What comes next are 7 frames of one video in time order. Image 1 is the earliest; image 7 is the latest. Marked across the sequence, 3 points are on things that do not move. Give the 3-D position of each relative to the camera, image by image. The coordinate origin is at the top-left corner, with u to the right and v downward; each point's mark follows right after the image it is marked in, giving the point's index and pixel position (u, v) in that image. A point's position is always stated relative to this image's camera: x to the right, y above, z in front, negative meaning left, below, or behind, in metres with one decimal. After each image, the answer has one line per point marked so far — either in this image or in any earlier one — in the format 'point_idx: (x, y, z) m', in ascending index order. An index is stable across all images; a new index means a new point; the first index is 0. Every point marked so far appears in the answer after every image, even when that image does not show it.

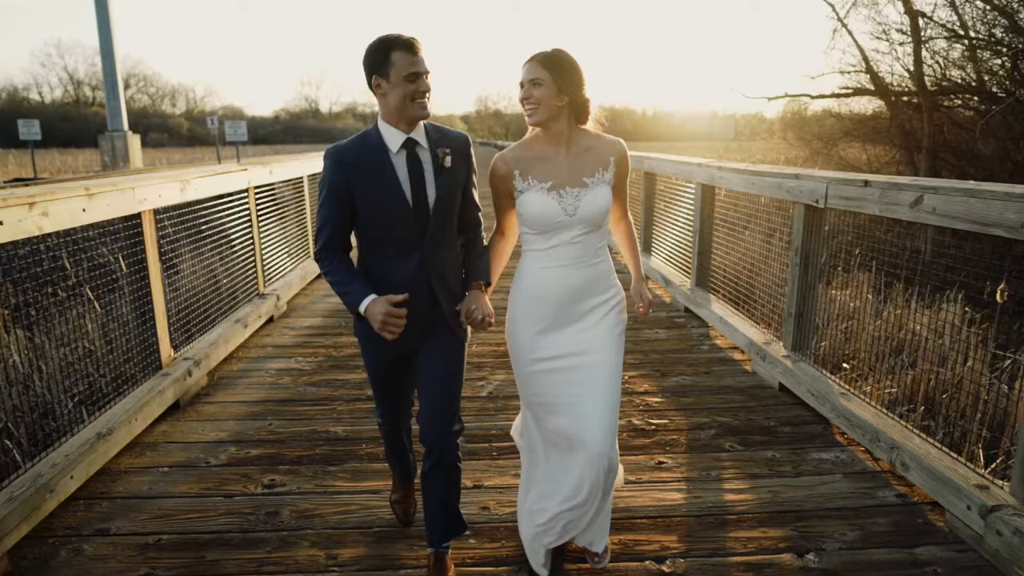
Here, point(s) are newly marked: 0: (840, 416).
0: (+1.5, -0.6, +3.2) m
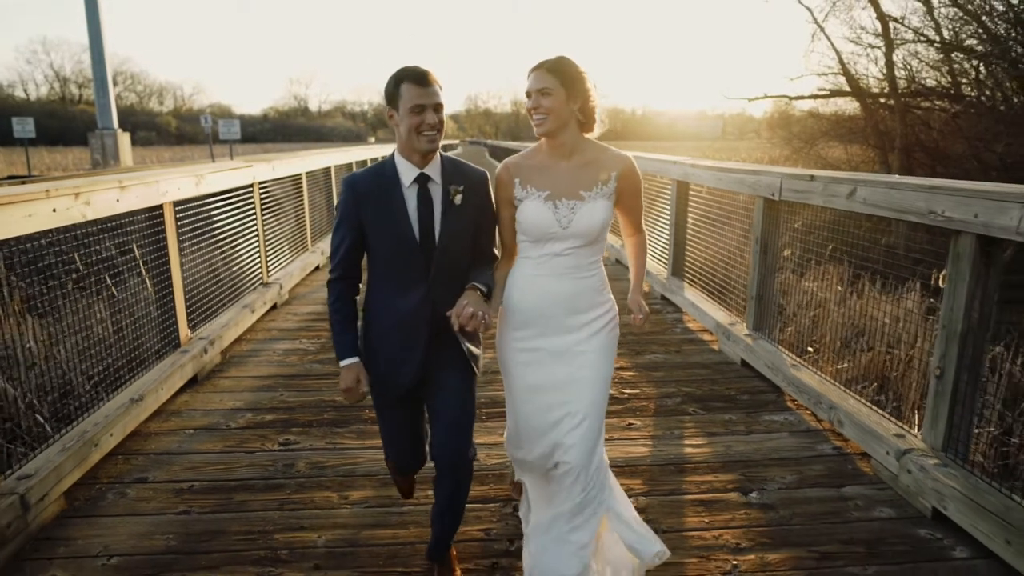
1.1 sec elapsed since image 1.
0: (+1.4, -0.5, +3.6) m
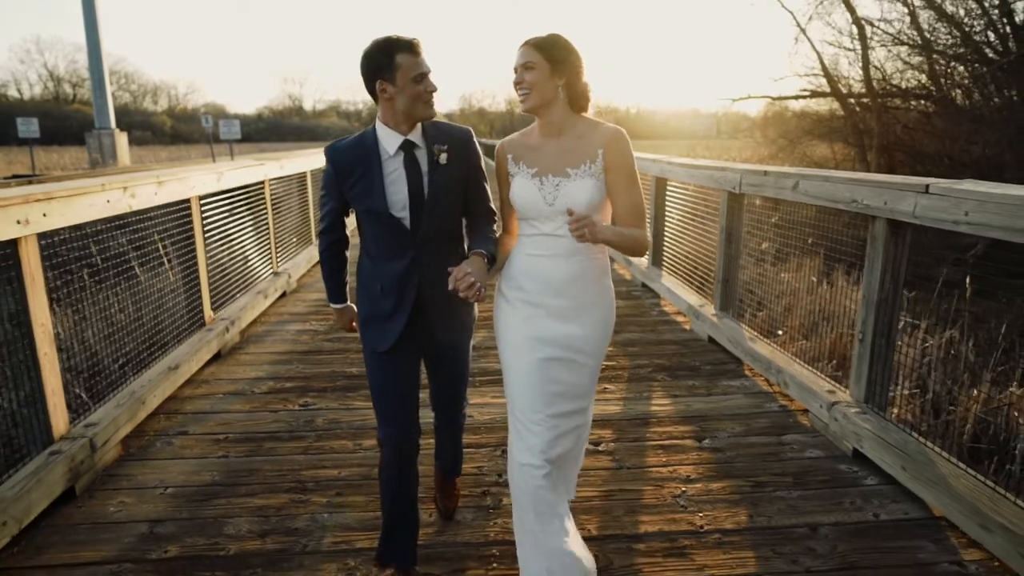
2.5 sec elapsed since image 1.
0: (+1.4, -0.4, +4.1) m
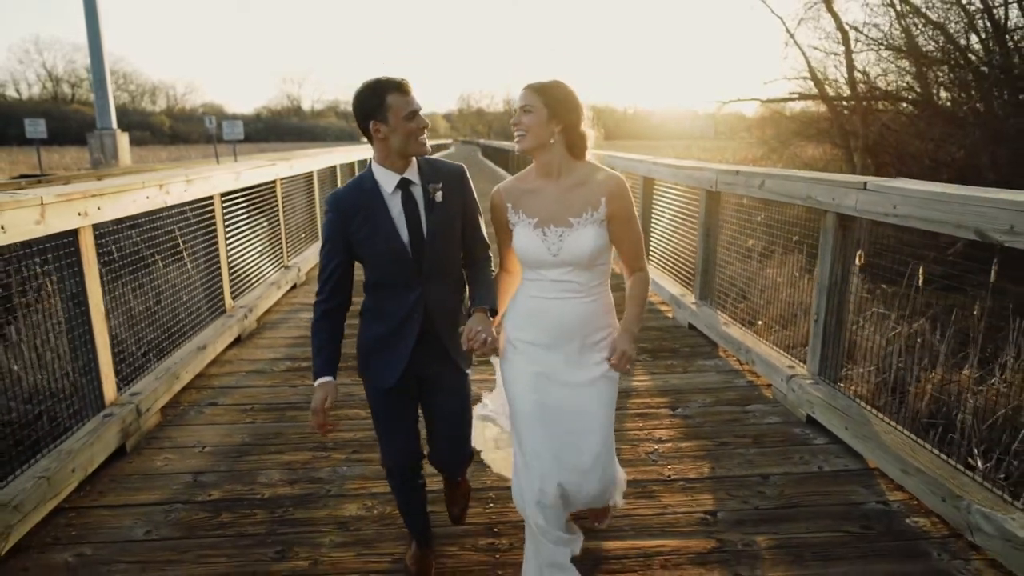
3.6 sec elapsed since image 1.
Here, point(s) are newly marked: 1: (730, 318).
0: (+1.3, -0.3, +4.5) m
1: (+1.4, -0.2, +4.7) m
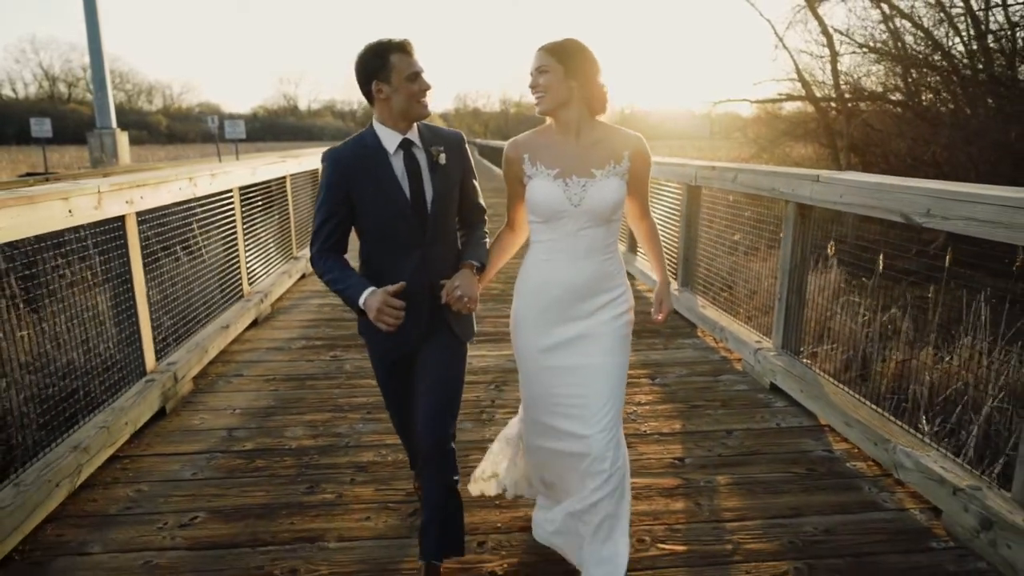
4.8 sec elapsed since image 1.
0: (+1.3, -0.2, +4.9) m
1: (+1.4, -0.1, +5.1) m
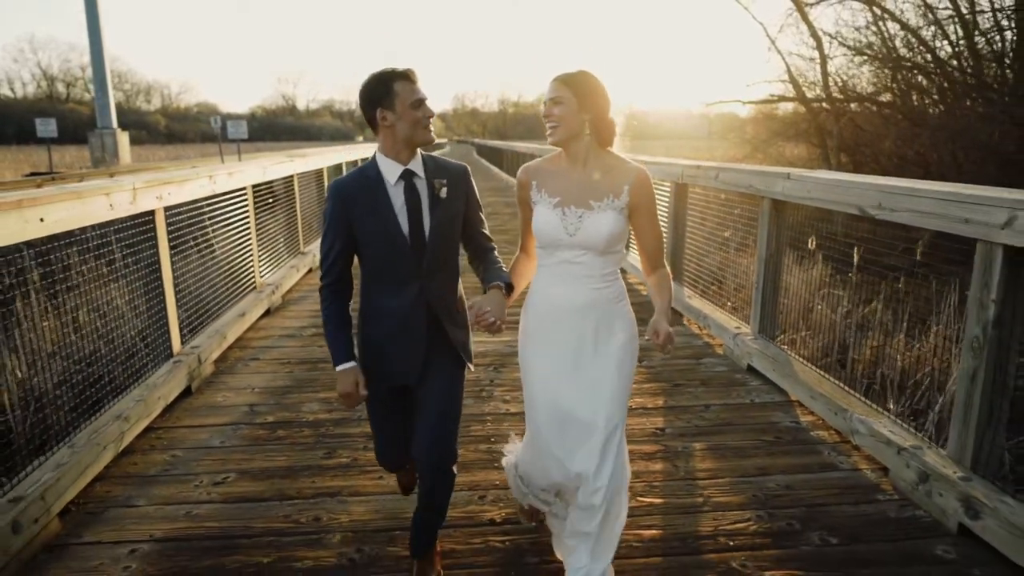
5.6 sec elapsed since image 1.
0: (+1.3, -0.2, +5.3) m
1: (+1.4, 0.0, +5.5) m
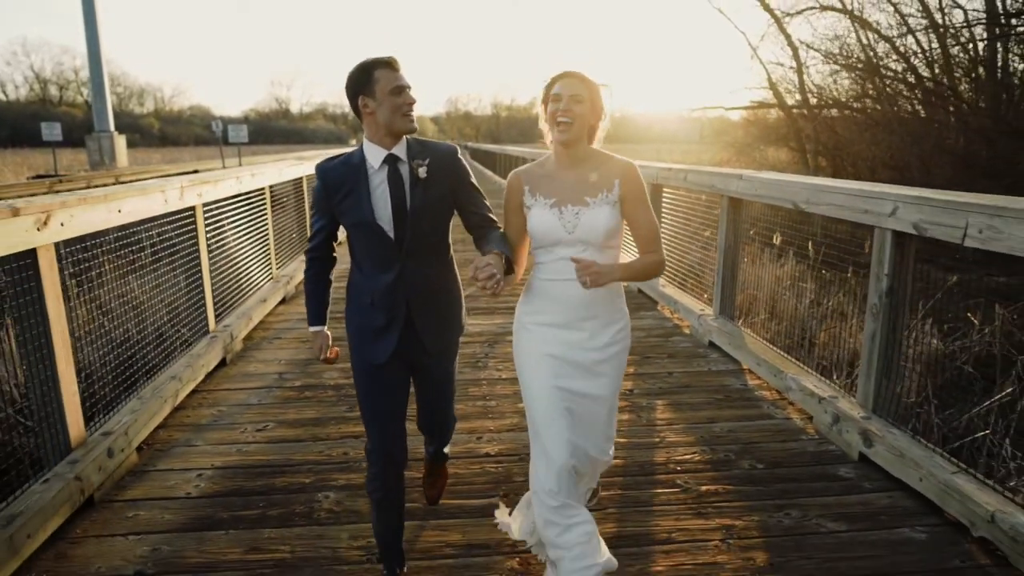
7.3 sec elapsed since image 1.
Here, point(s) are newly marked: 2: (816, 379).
0: (+1.2, -0.1, +5.9) m
1: (+1.3, 0.0, +6.1) m
2: (+1.5, -0.5, +3.6) m
